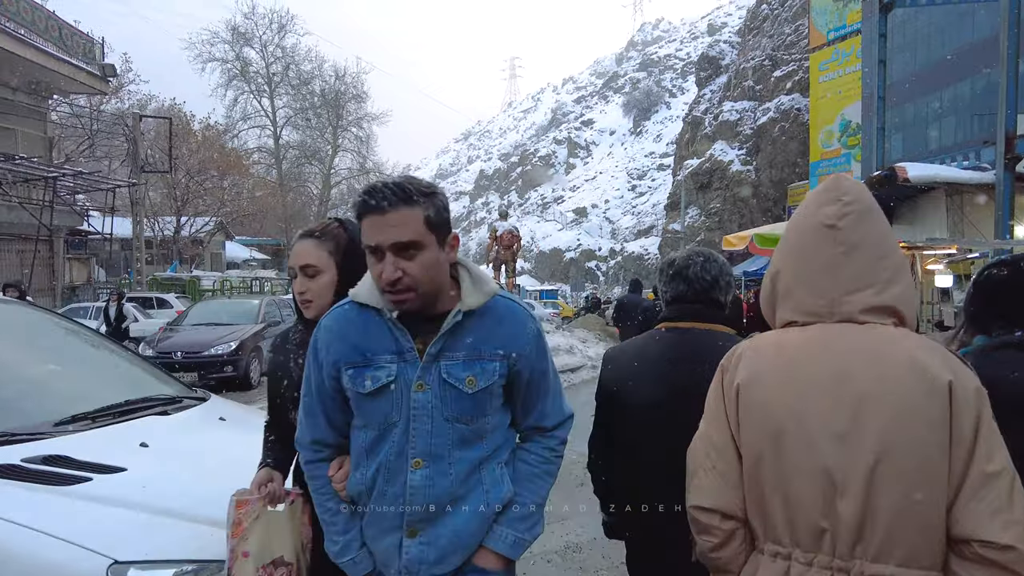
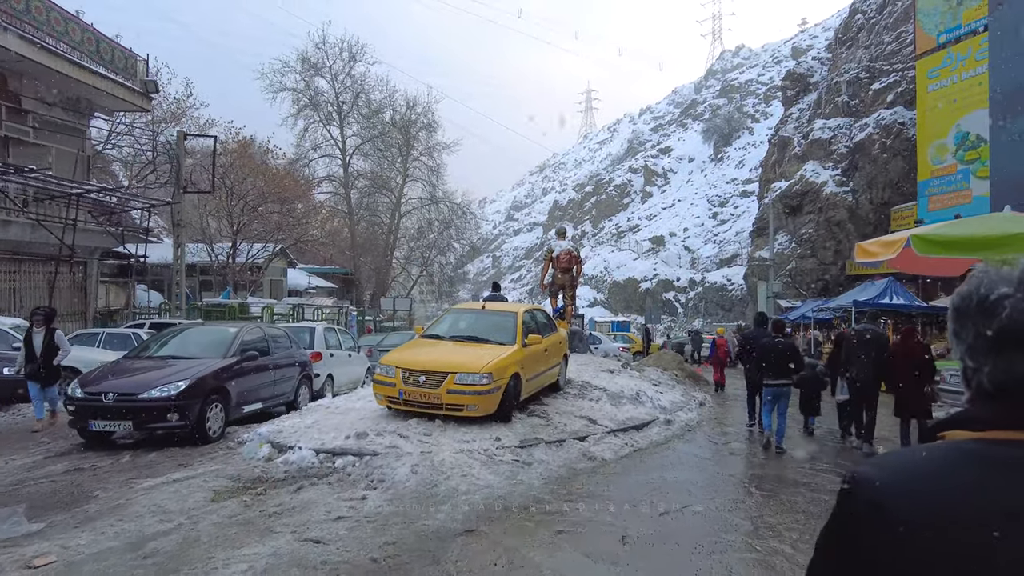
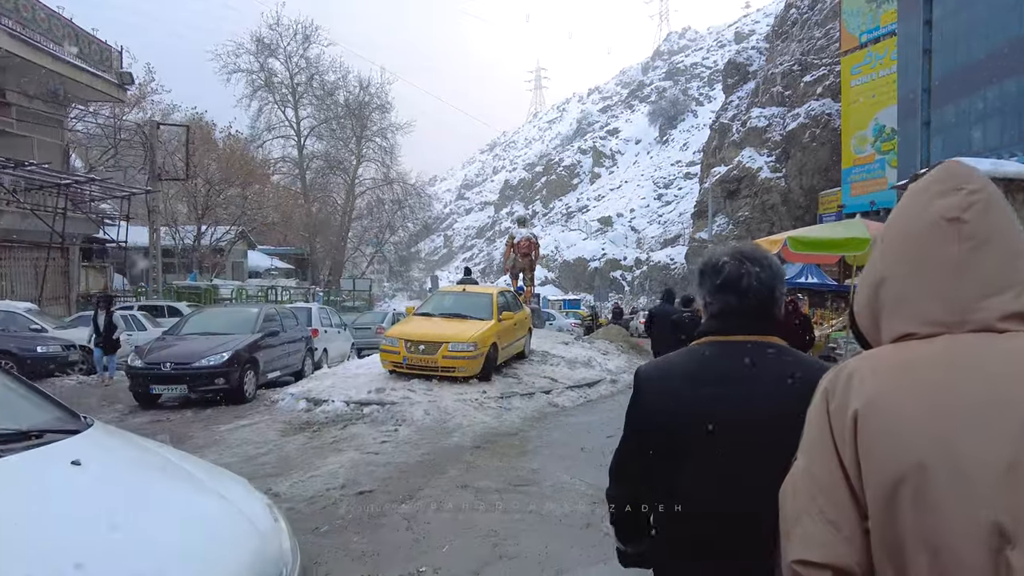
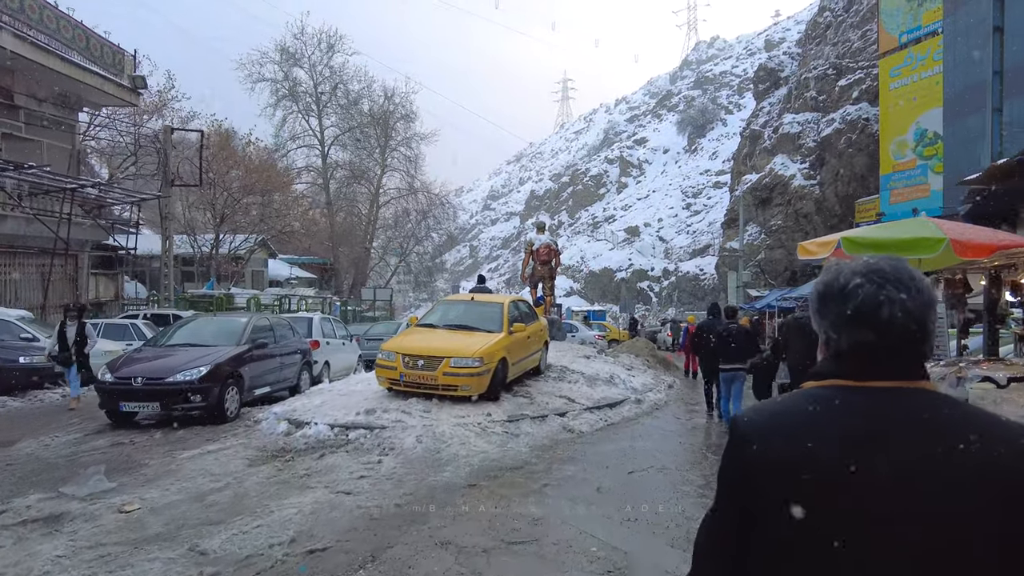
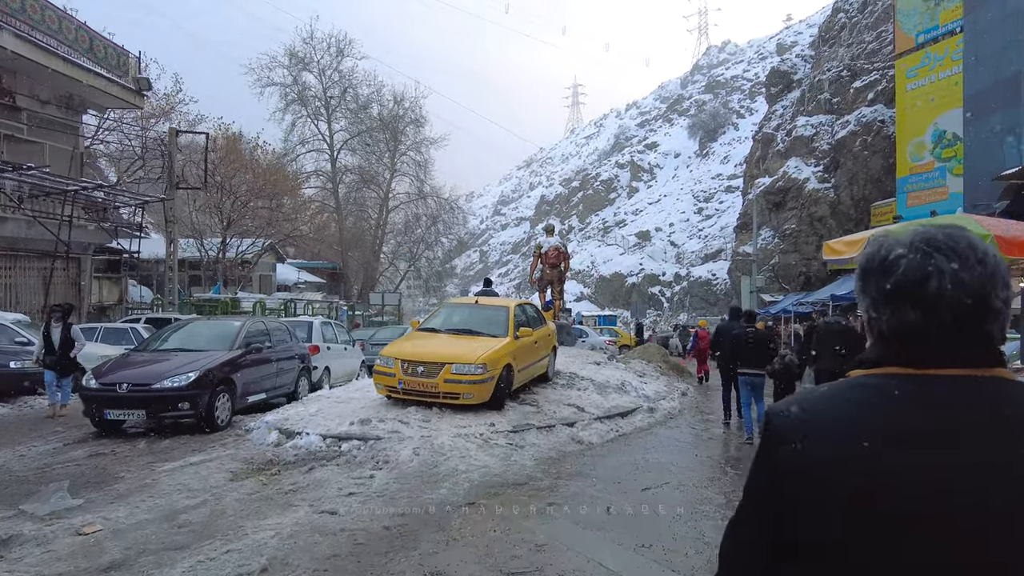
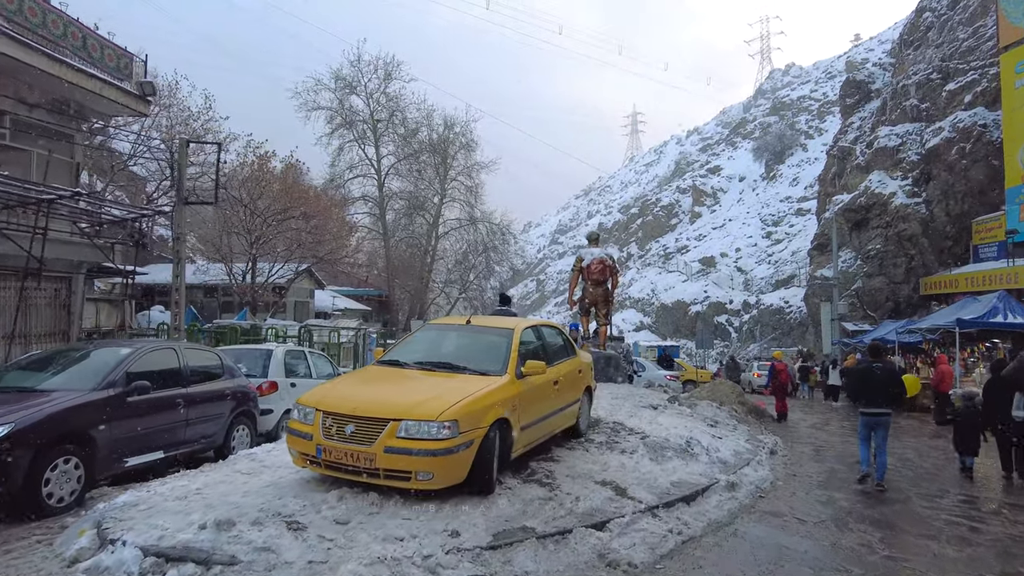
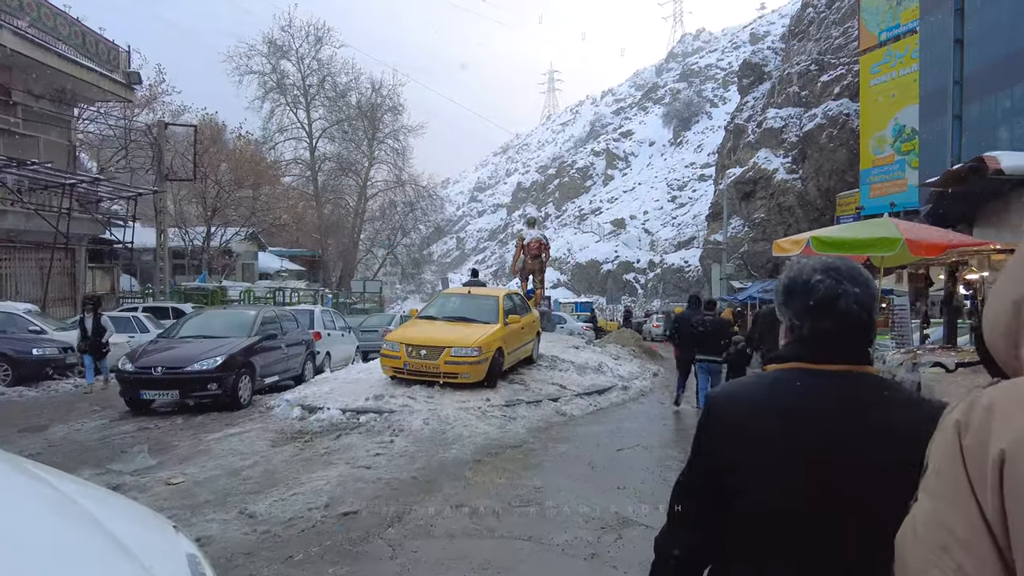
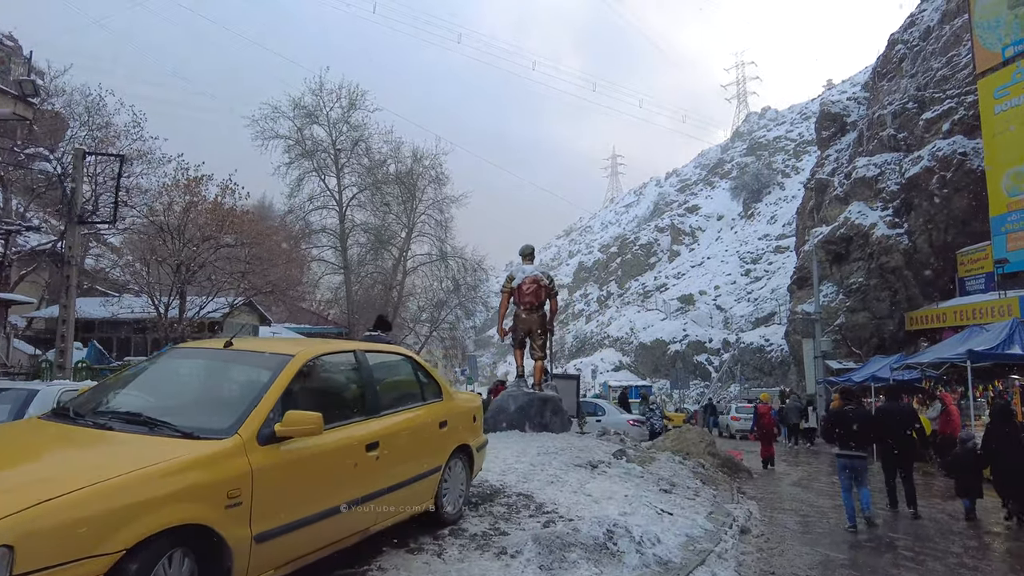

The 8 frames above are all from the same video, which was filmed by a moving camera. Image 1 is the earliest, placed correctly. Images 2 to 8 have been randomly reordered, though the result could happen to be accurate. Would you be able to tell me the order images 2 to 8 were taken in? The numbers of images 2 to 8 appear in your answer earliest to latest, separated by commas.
3, 7, 4, 5, 2, 6, 8
